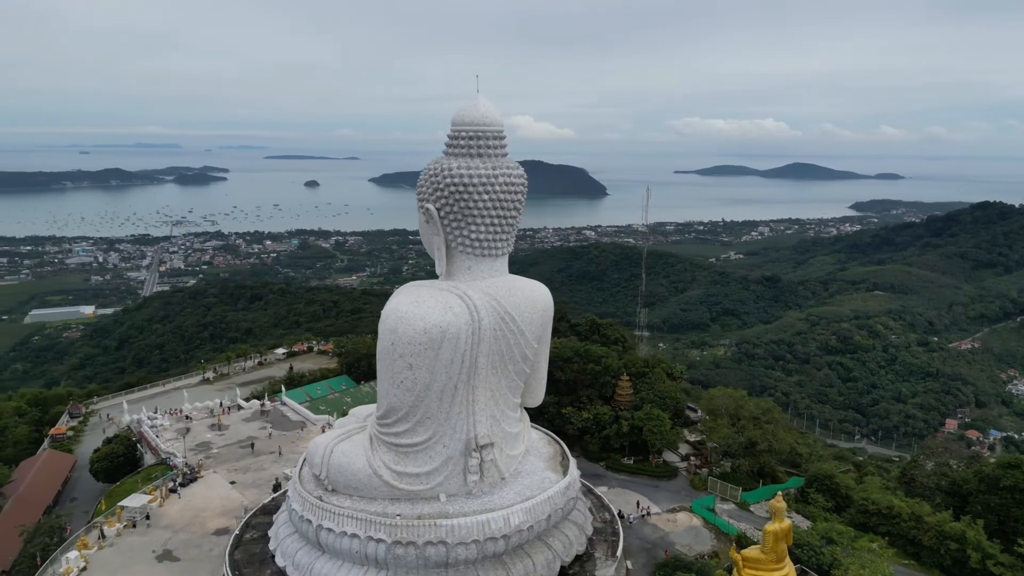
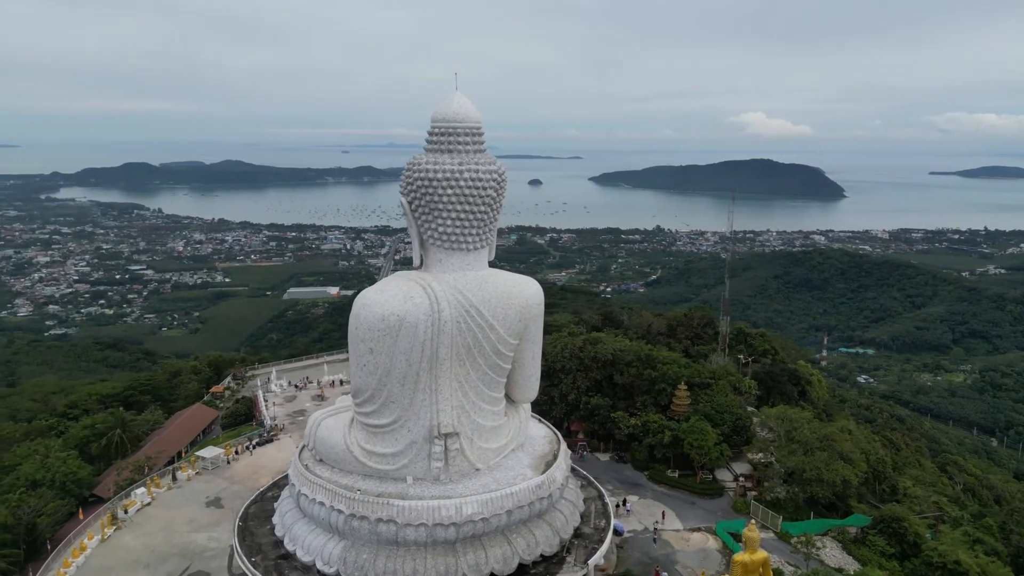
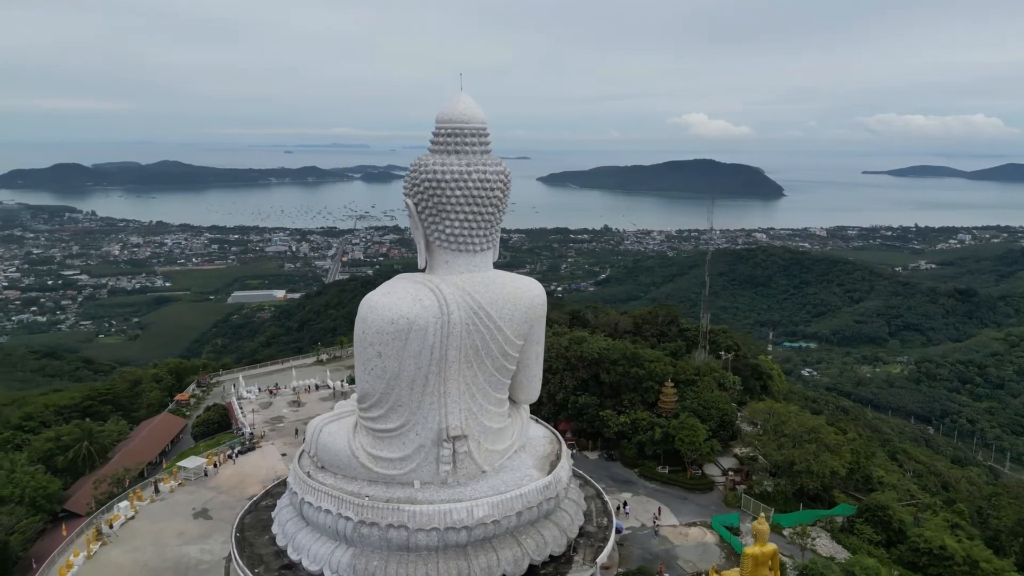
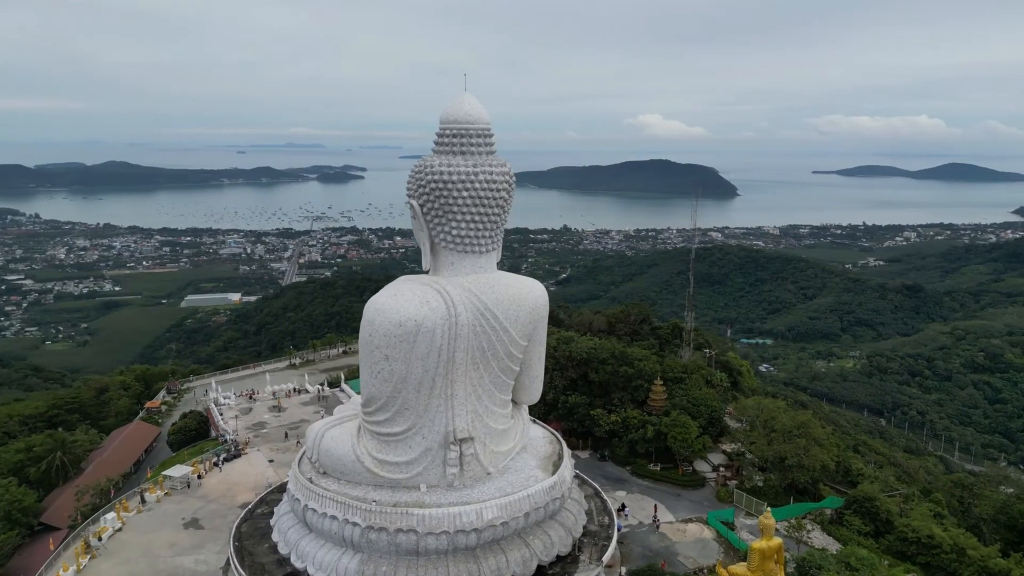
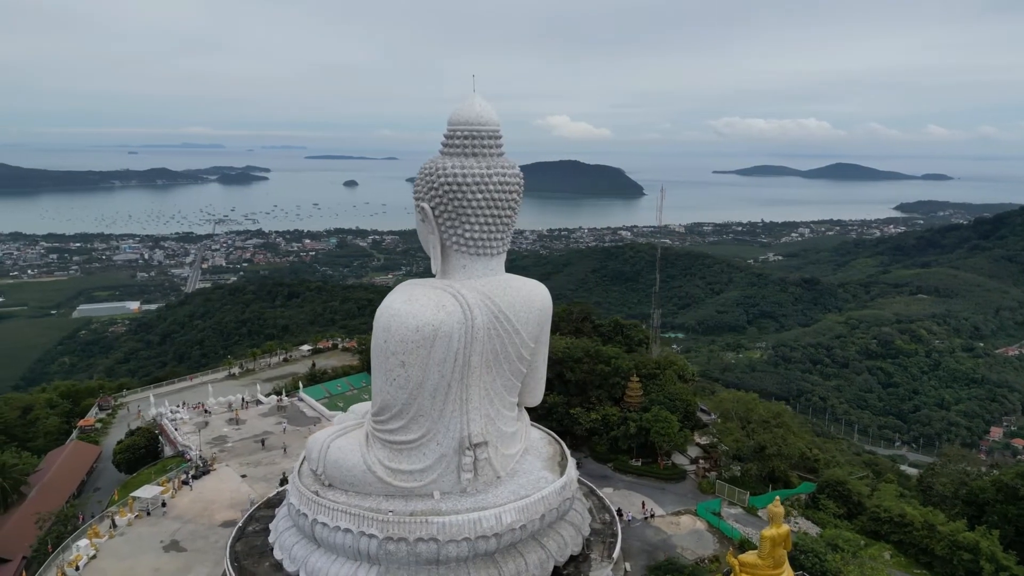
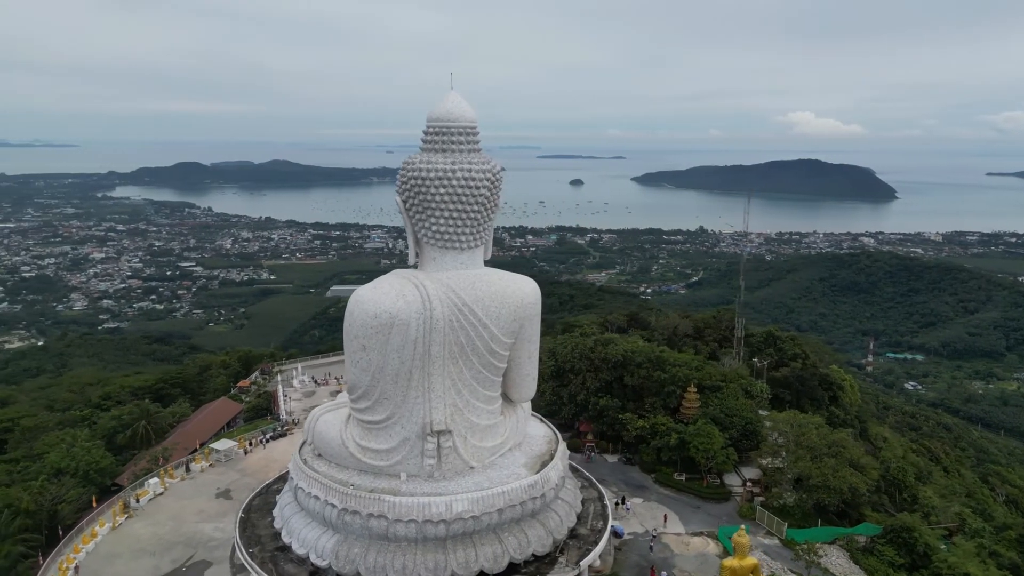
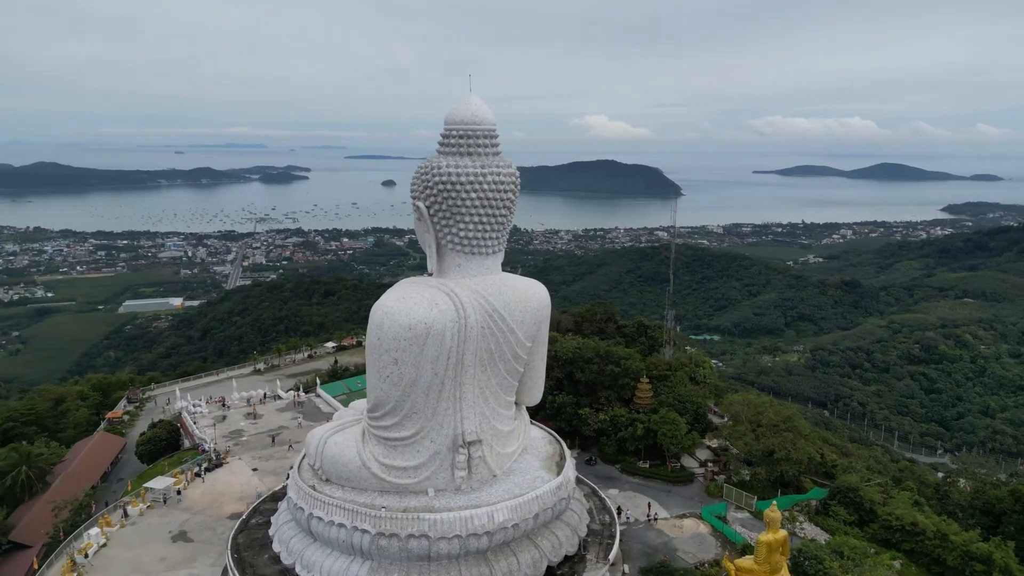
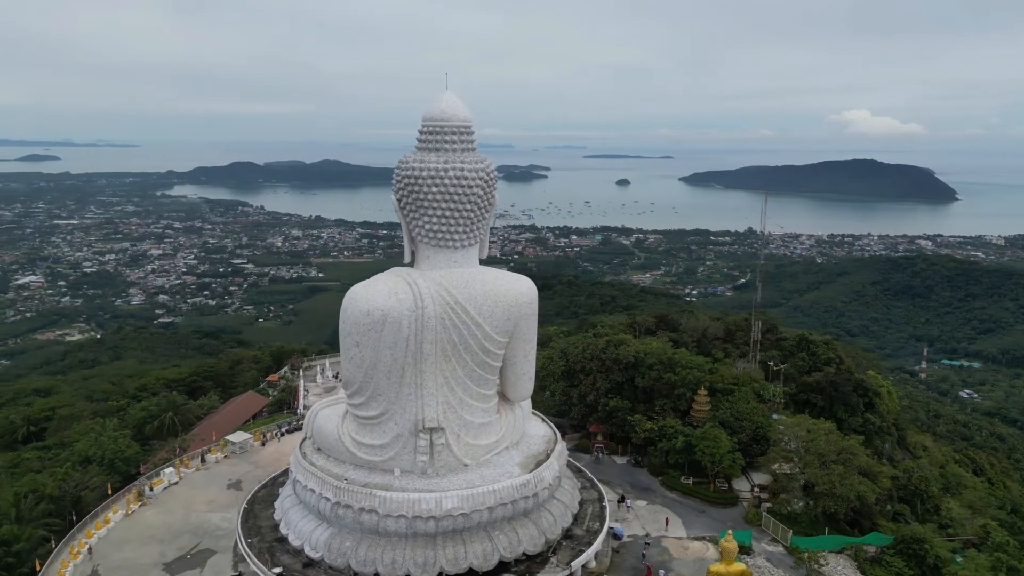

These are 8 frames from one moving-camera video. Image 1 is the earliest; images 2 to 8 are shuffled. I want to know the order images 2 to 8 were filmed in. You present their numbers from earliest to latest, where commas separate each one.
5, 7, 4, 3, 2, 6, 8
